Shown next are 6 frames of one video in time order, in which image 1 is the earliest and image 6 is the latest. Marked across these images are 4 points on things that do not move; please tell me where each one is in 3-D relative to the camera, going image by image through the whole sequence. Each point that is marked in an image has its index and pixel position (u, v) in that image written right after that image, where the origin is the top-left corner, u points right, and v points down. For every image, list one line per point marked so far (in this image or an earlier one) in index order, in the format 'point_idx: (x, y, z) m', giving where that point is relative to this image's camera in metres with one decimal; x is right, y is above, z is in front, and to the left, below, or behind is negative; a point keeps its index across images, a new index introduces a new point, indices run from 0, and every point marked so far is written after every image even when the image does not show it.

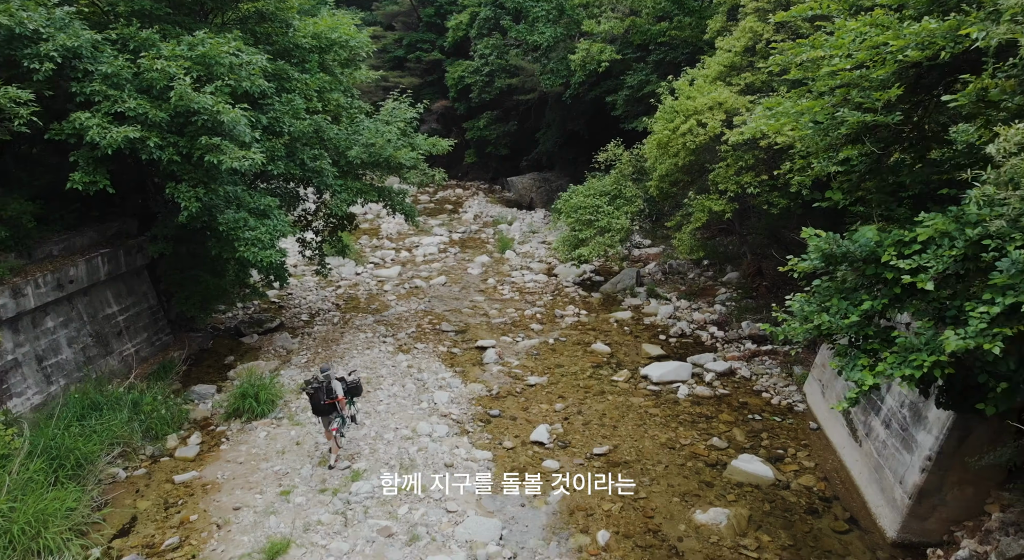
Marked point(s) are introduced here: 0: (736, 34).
0: (+3.0, +3.3, +9.8) m
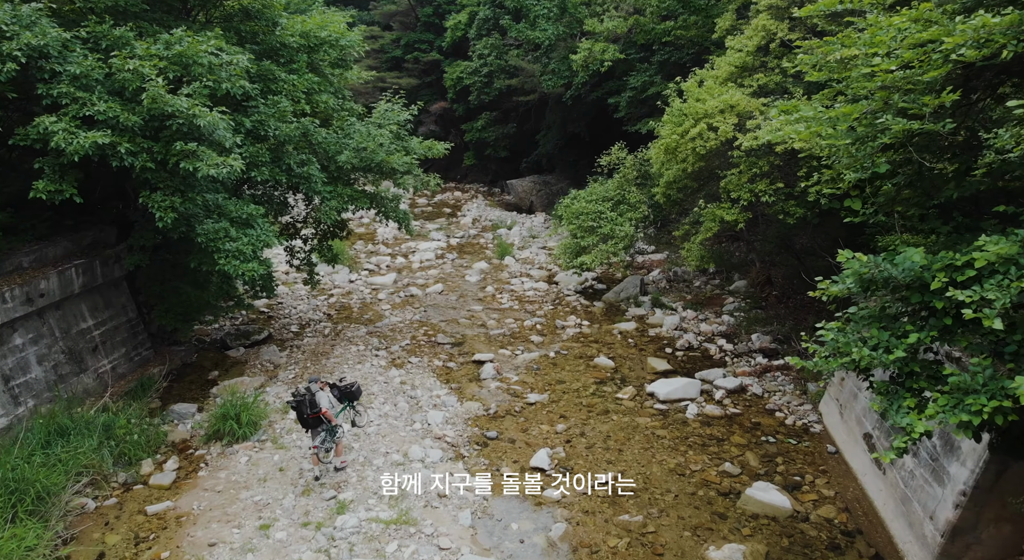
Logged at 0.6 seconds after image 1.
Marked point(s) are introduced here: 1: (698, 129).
0: (+3.0, +3.2, +9.3) m
1: (+2.2, +1.8, +8.7) m
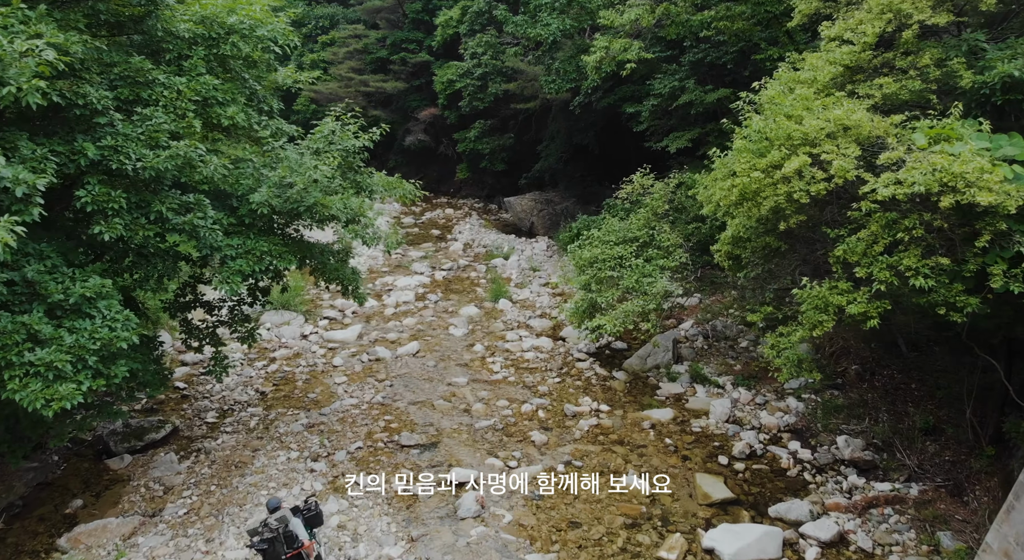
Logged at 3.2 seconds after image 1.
0: (+2.9, +2.2, +6.1) m
1: (+2.1, +0.9, +5.5) m
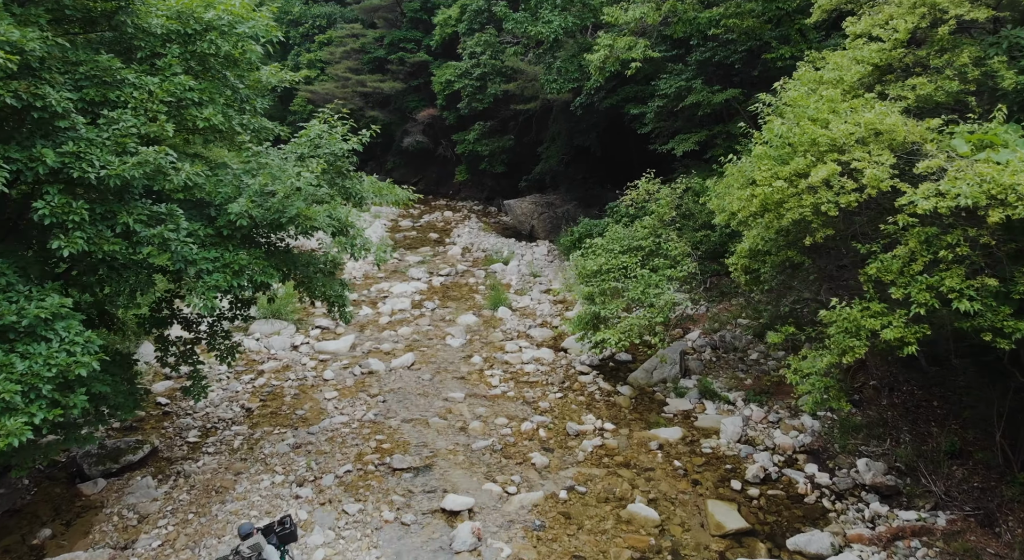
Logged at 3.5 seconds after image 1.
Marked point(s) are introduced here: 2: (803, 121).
0: (+2.9, +2.1, +5.6) m
1: (+2.1, +0.7, +5.0) m
2: (+2.1, +1.2, +5.4) m
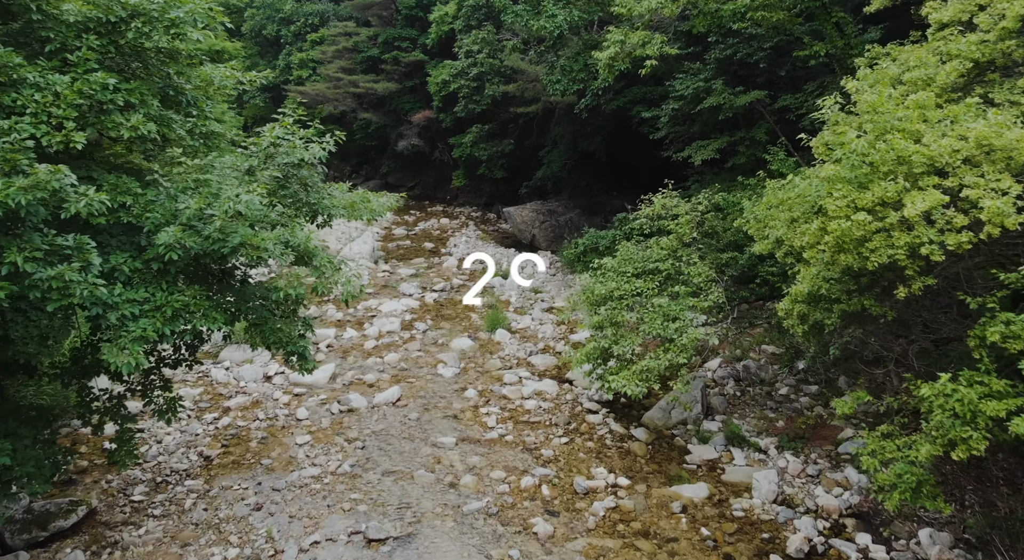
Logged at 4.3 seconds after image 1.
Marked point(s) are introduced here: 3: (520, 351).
0: (+2.9, +1.8, +4.4) m
1: (+2.1, +0.4, +3.7) m
2: (+2.1, +0.8, +4.1) m
3: (+0.1, -1.2, +11.6) m
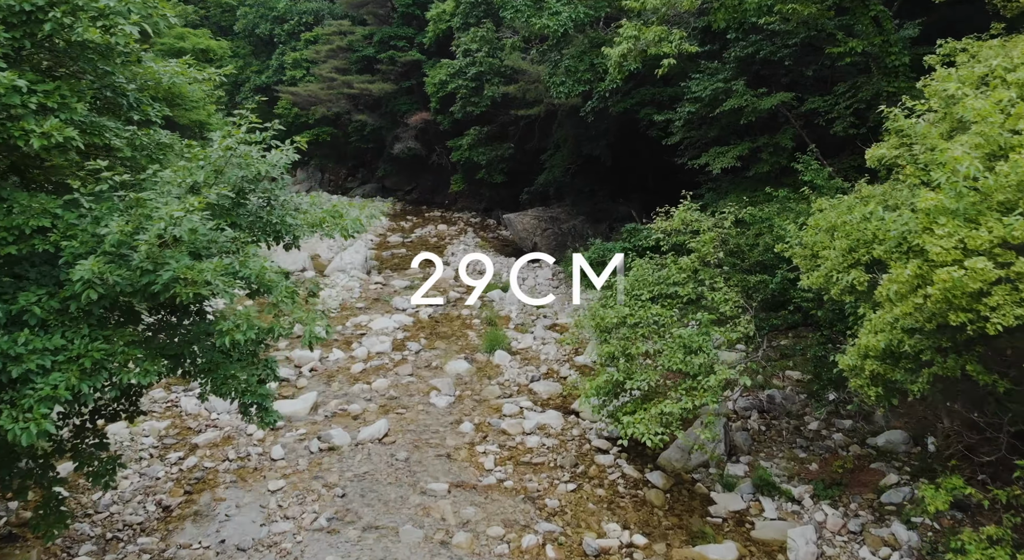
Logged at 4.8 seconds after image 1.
0: (+2.9, +1.5, +3.4) m
1: (+2.1, +0.1, +2.8) m
2: (+2.1, +0.6, +3.2) m
3: (+0.1, -1.4, +10.6) m
